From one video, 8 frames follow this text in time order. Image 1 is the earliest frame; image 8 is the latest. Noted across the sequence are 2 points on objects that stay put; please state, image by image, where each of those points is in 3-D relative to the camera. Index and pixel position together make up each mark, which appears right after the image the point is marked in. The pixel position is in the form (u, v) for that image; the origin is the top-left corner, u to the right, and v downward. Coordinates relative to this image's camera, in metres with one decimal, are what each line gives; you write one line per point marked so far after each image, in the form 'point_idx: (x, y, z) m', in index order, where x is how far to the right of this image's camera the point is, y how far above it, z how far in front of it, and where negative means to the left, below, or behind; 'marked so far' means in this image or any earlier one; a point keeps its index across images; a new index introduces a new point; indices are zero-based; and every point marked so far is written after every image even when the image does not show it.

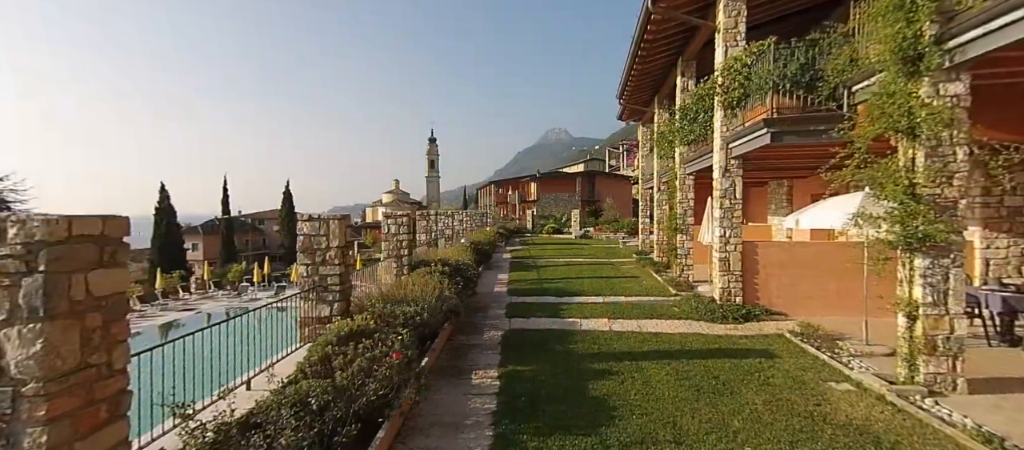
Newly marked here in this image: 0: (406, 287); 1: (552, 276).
0: (-1.5, -0.9, +5.9) m
1: (+1.1, -1.4, +11.3) m
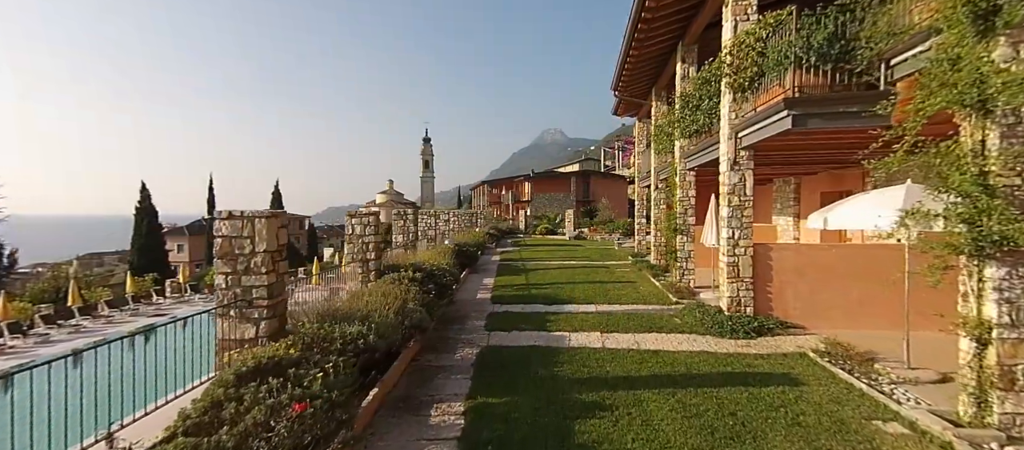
0: (-1.8, -0.9, +5.0) m
1: (+0.8, -1.4, +10.4) m
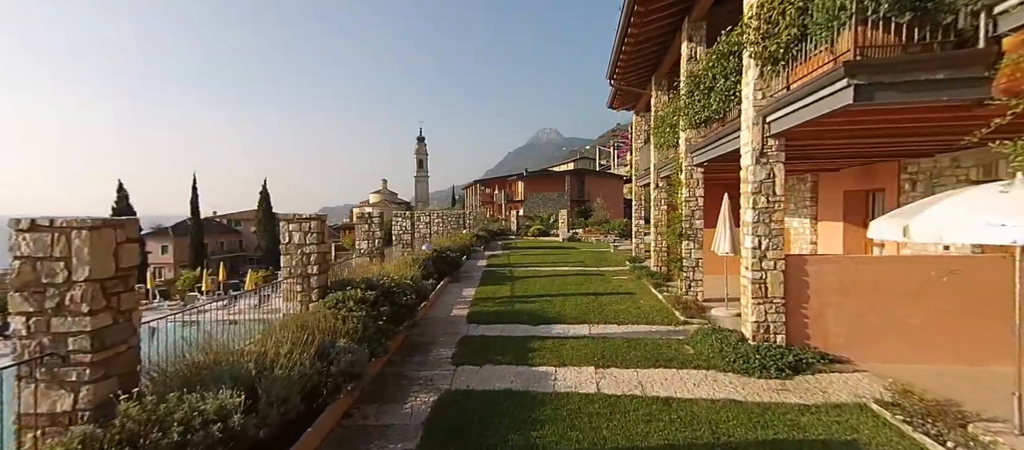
0: (-2.1, -1.0, +3.7) m
1: (+0.4, -1.5, +9.2) m
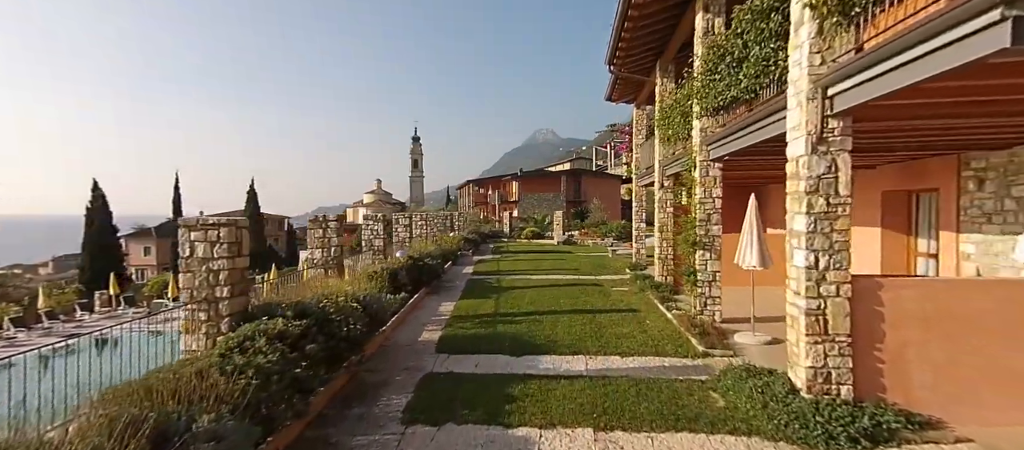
0: (-2.4, -1.0, +2.4) m
1: (+0.1, -1.6, +7.9) m
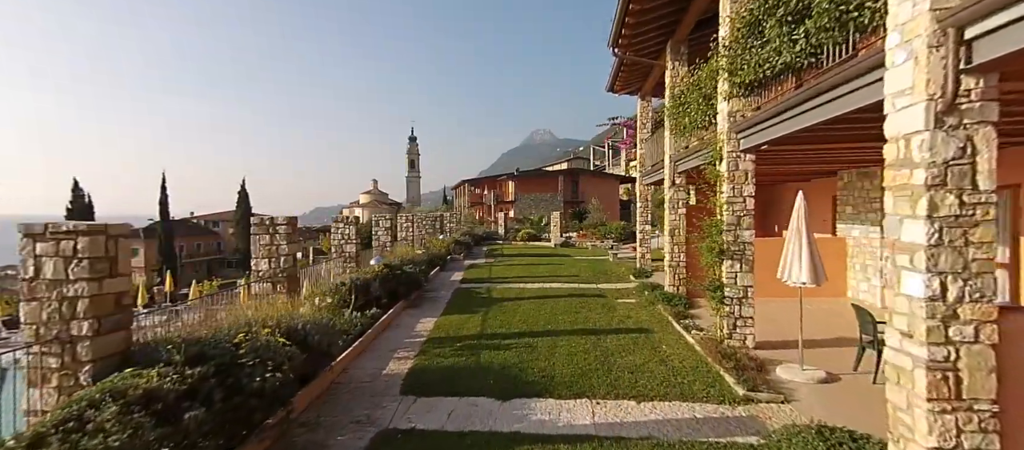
0: (-2.5, -1.1, +1.2) m
1: (-0.1, -1.6, +6.7) m
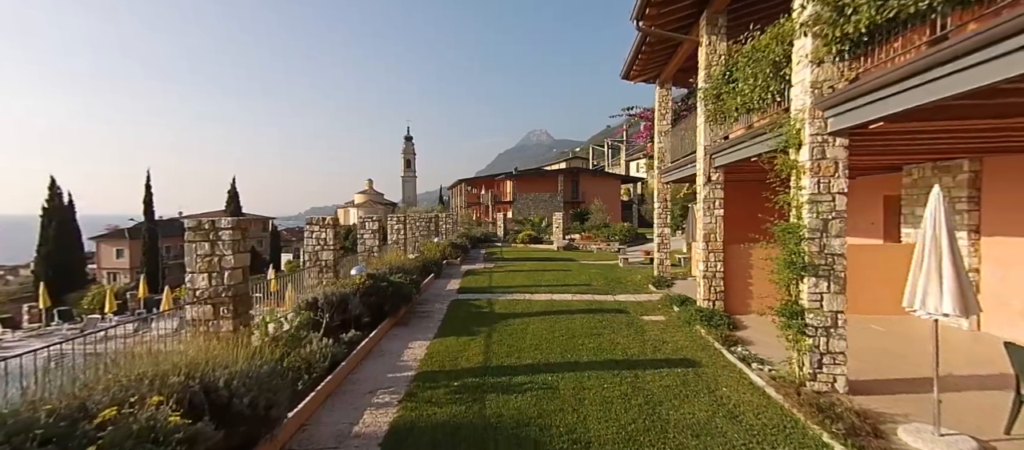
0: (-2.3, -1.1, -0.2) m
1: (0.0, -1.7, +5.4) m
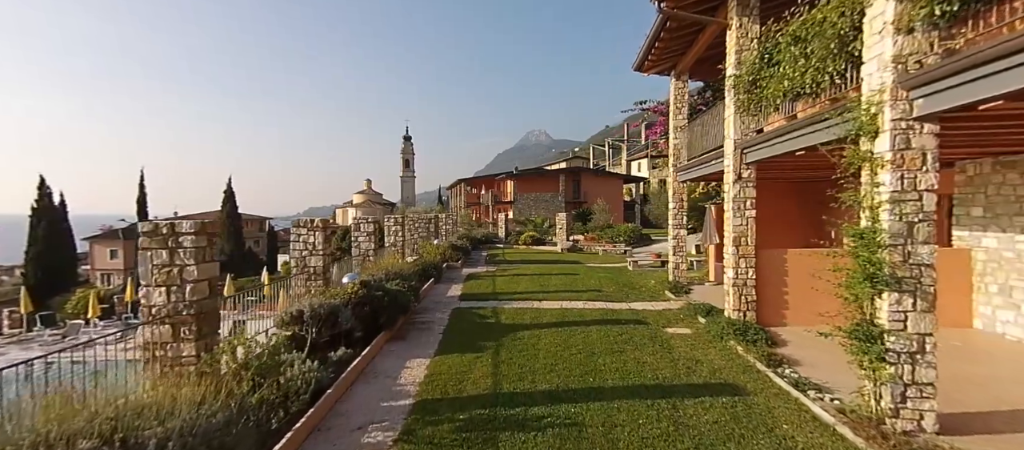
0: (-2.1, -1.2, -0.9) m
1: (+0.2, -1.7, +4.7) m
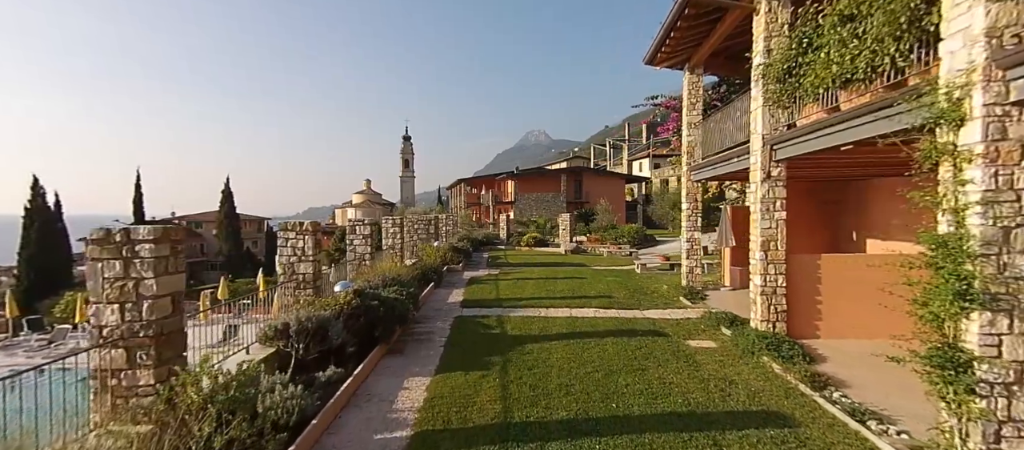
0: (-2.0, -1.2, -1.4) m
1: (+0.3, -1.8, +4.1) m
